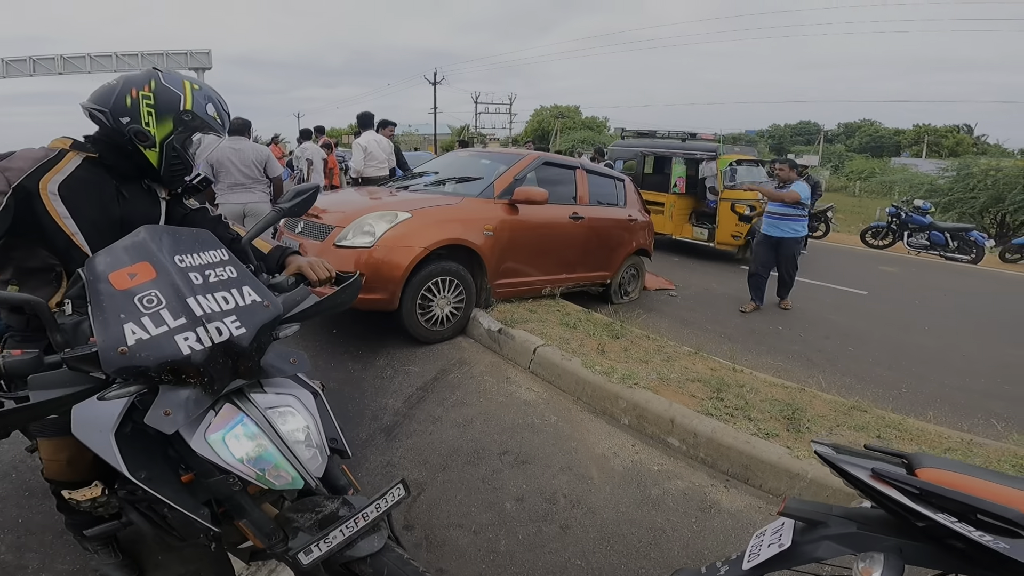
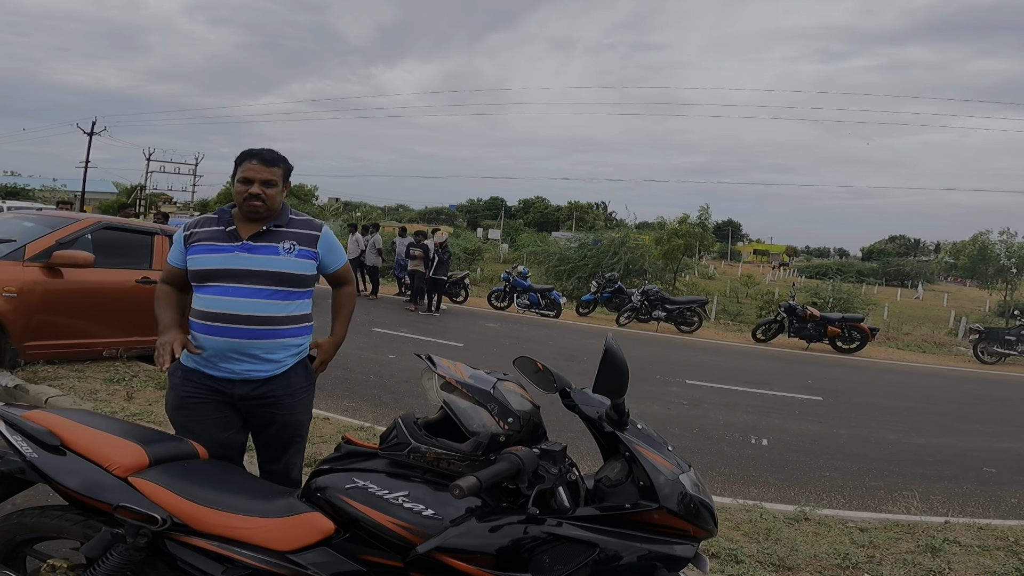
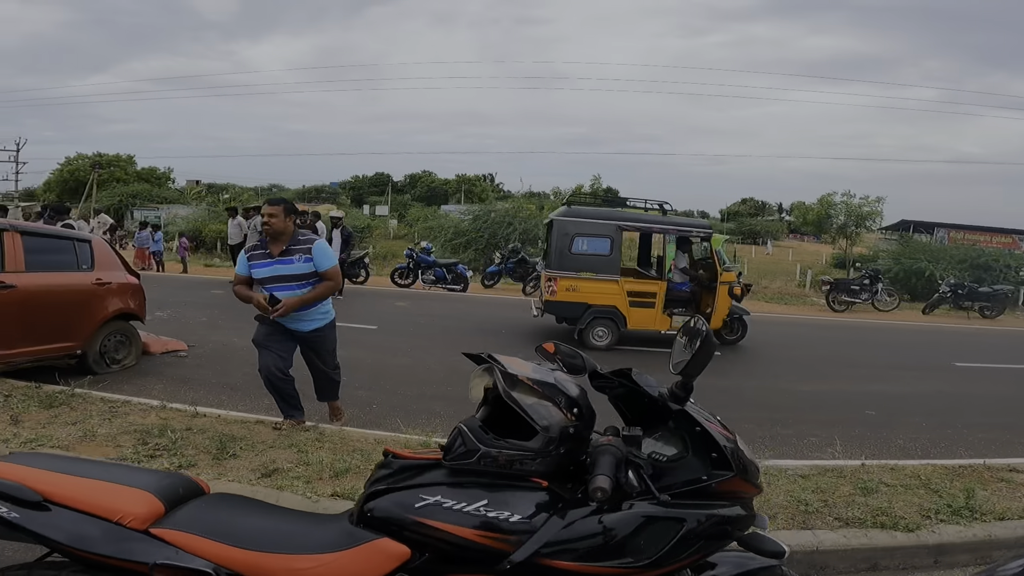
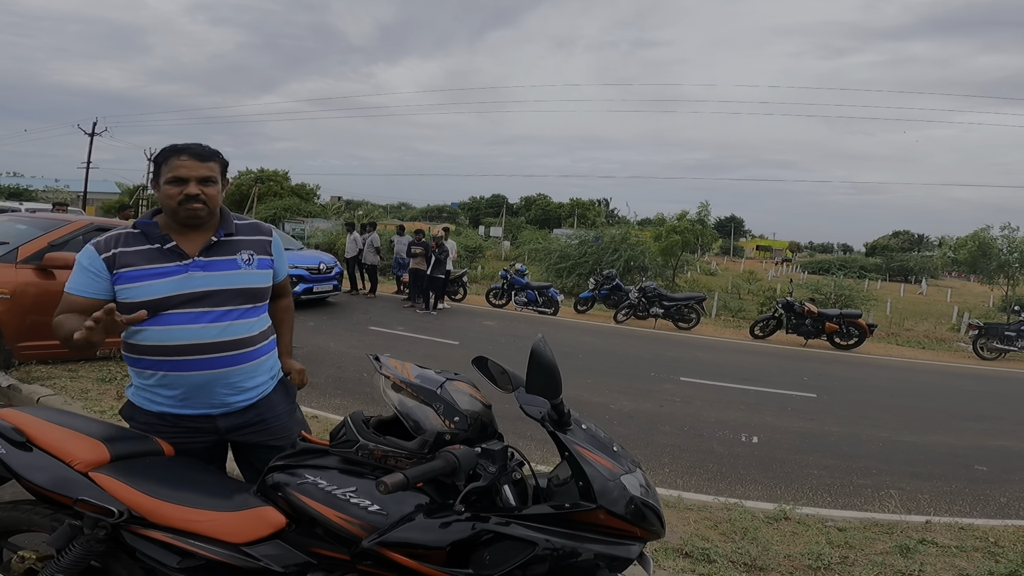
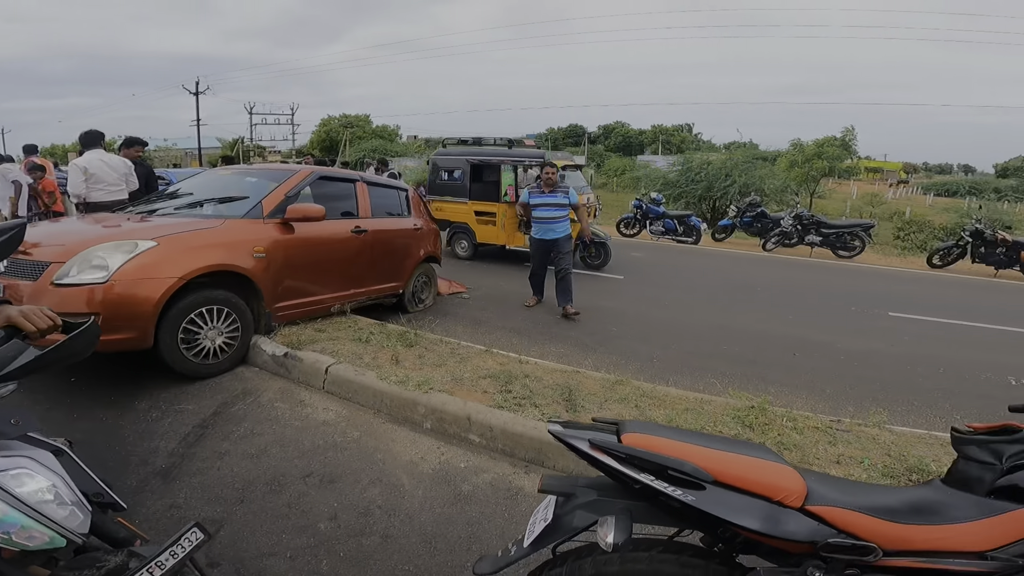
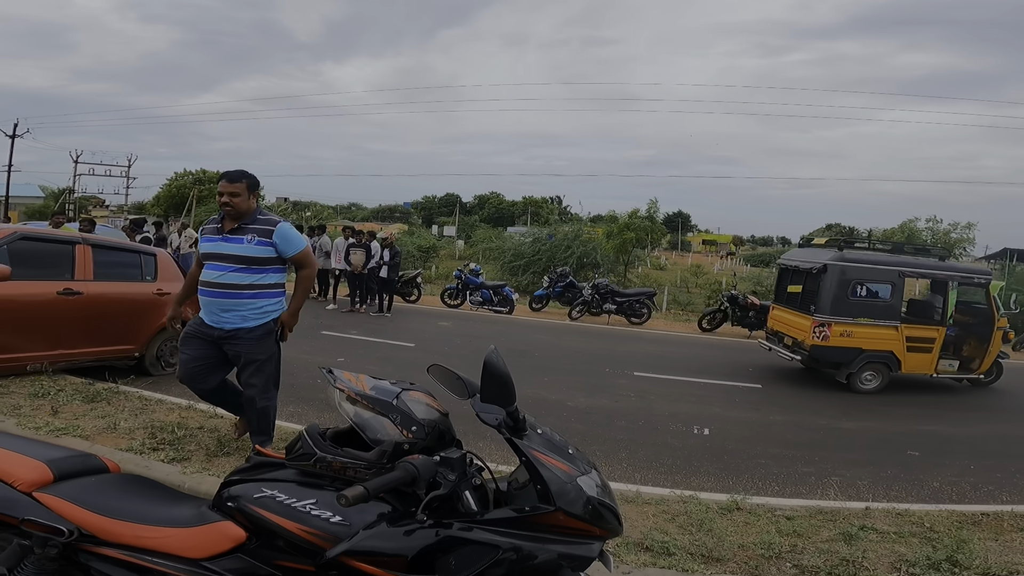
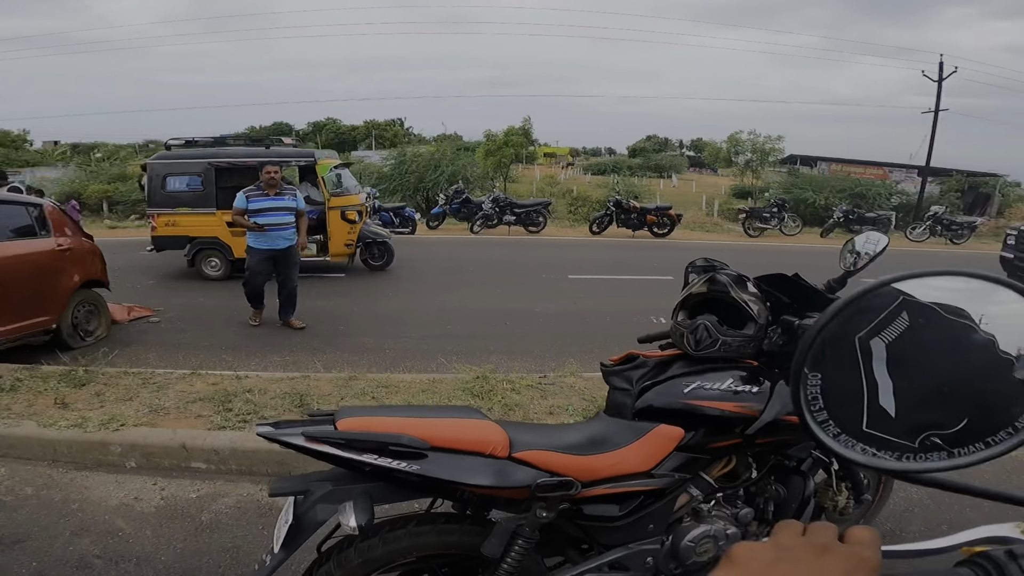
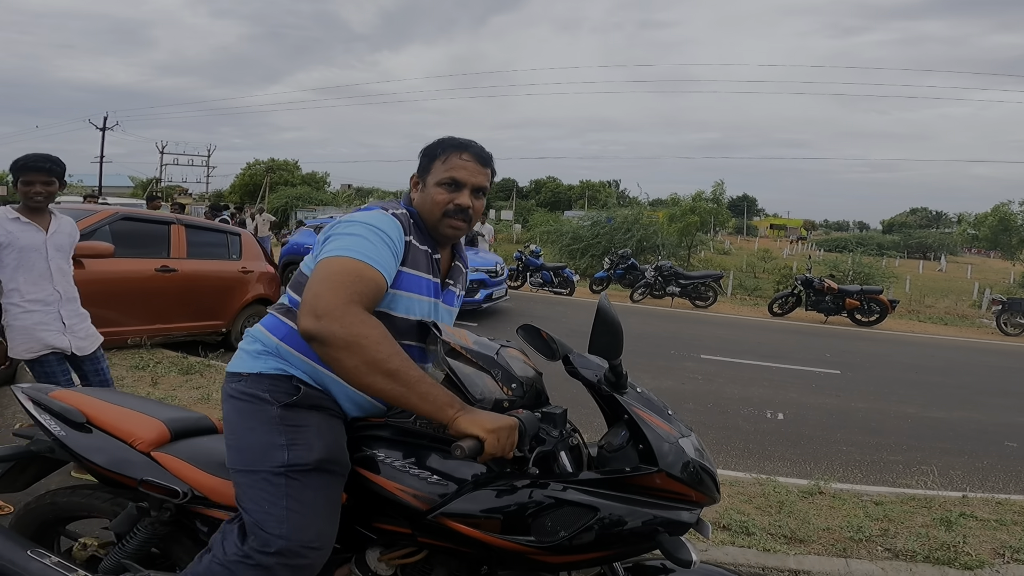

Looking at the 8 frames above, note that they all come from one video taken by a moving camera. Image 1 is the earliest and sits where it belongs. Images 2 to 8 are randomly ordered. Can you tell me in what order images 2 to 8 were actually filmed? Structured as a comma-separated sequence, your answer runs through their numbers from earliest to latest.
5, 7, 3, 6, 2, 4, 8
